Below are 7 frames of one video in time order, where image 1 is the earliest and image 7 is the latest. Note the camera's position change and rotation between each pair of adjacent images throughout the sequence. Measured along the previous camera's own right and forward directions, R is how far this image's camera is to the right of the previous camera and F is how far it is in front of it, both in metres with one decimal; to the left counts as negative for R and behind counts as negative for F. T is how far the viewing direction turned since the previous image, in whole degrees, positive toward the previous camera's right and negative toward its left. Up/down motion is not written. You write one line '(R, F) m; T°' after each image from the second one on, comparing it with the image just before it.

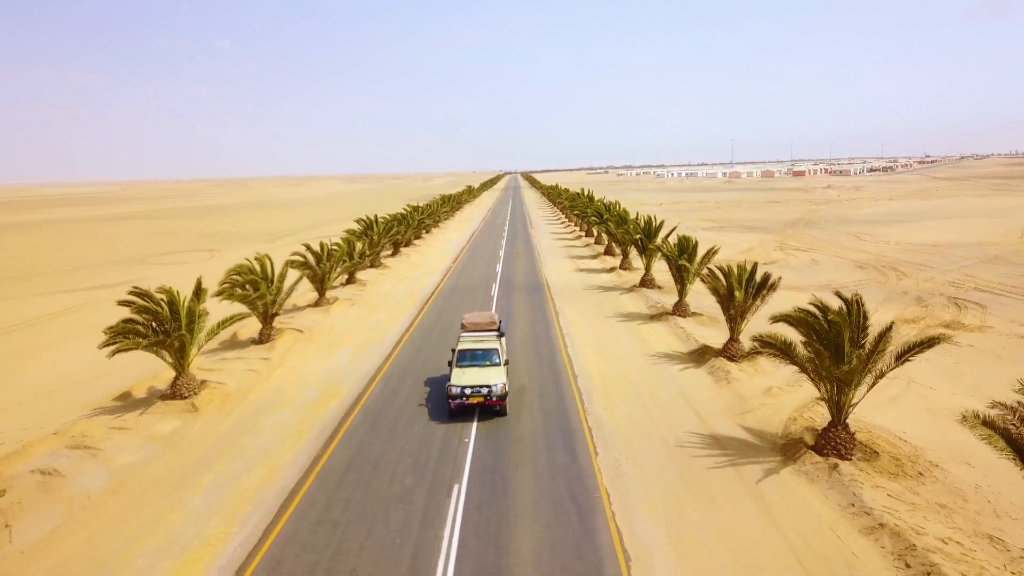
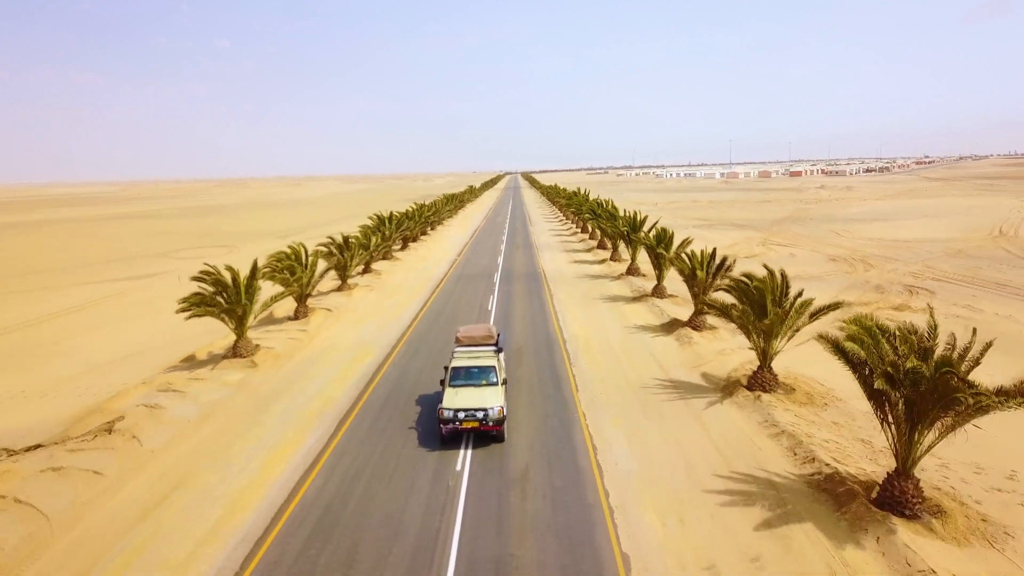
(0.0, -3.3) m; 0°
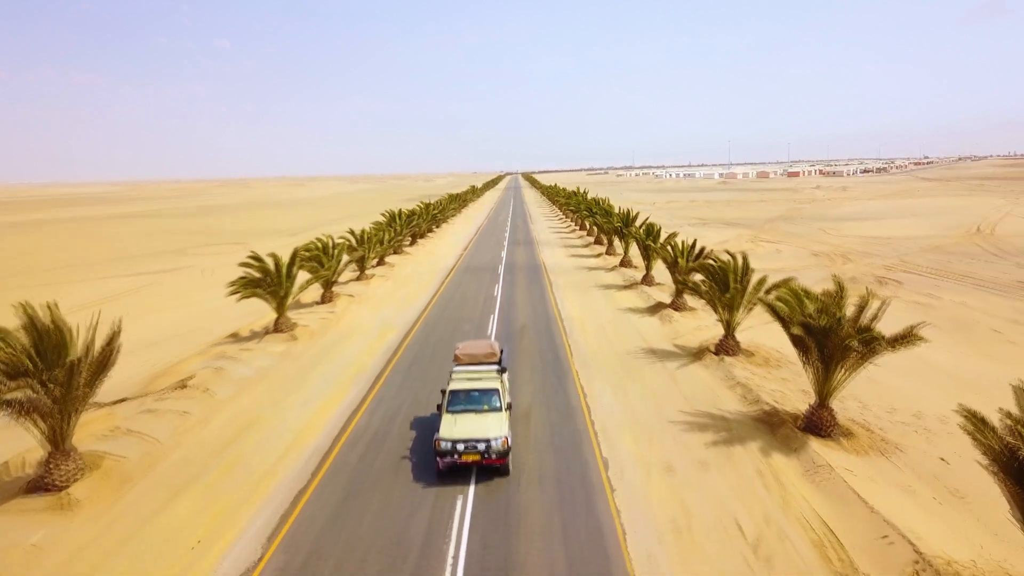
(-0.1, -2.8) m; 0°
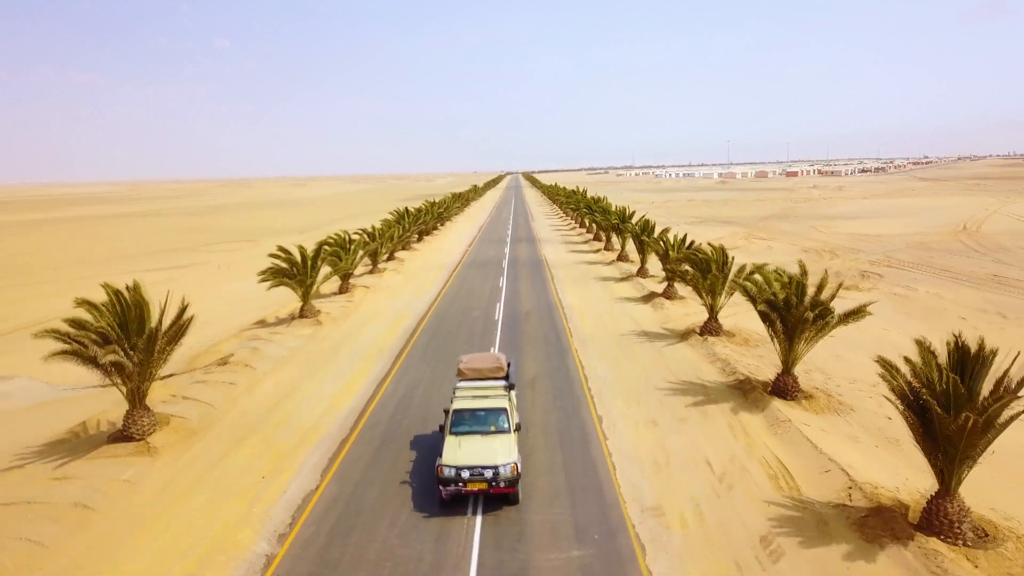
(-0.1, -2.0) m; 0°
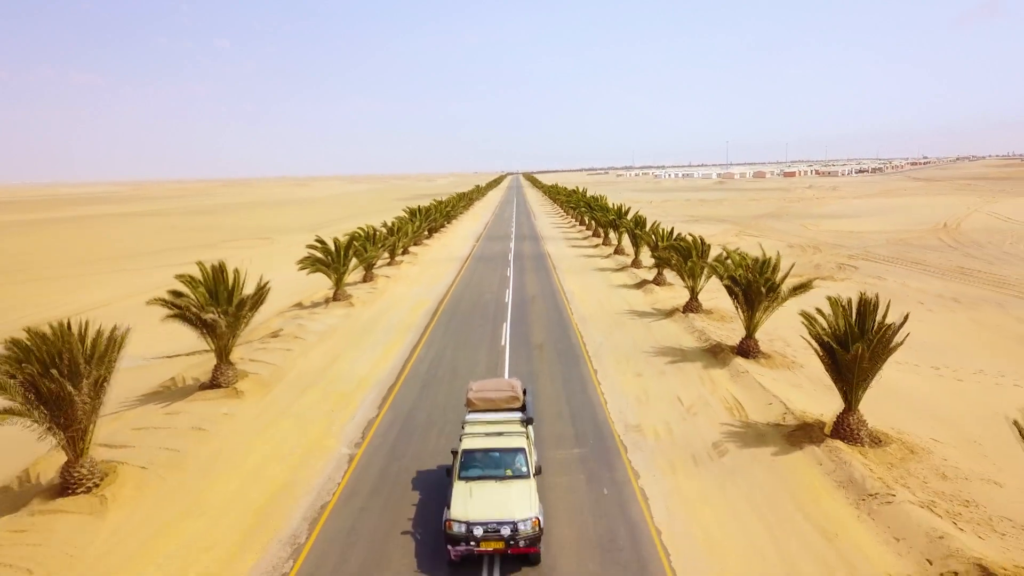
(-0.2, -3.2) m; 0°
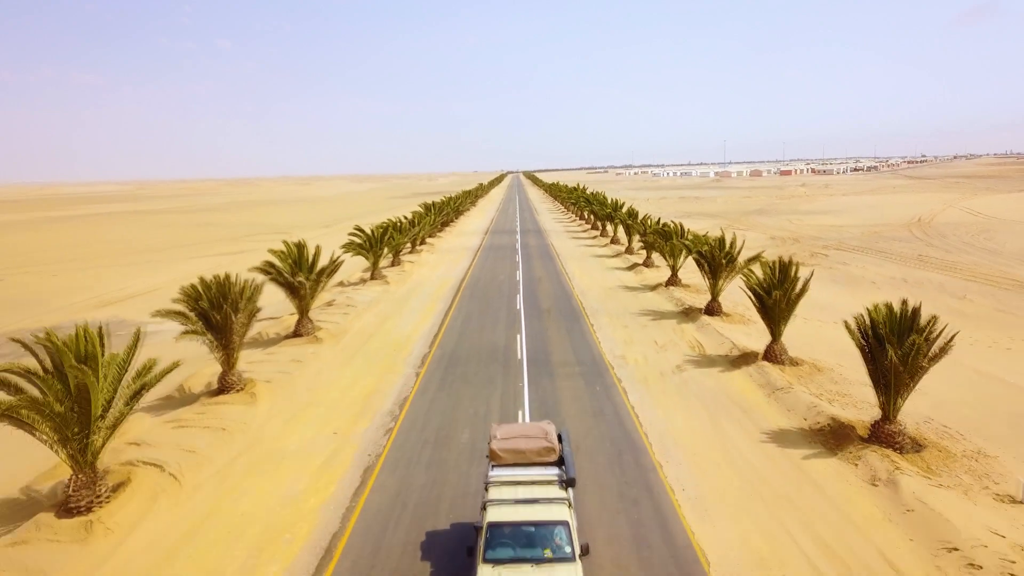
(-0.3, -4.7) m; 0°
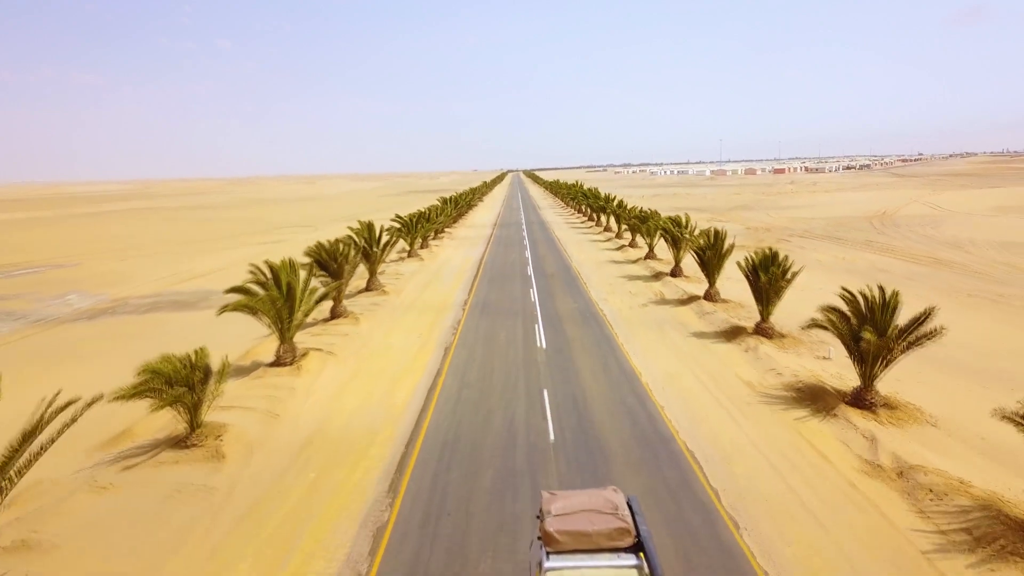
(-0.4, -7.4) m; 0°
